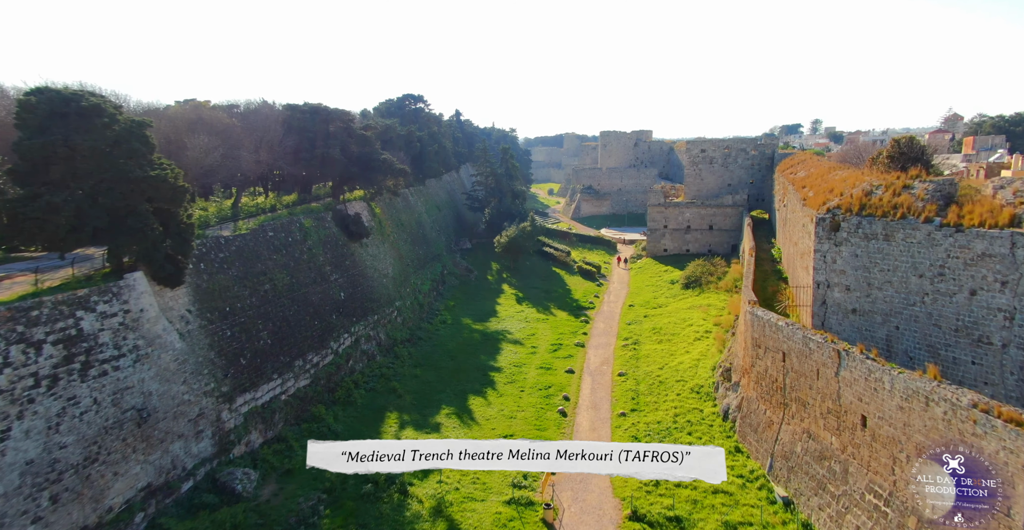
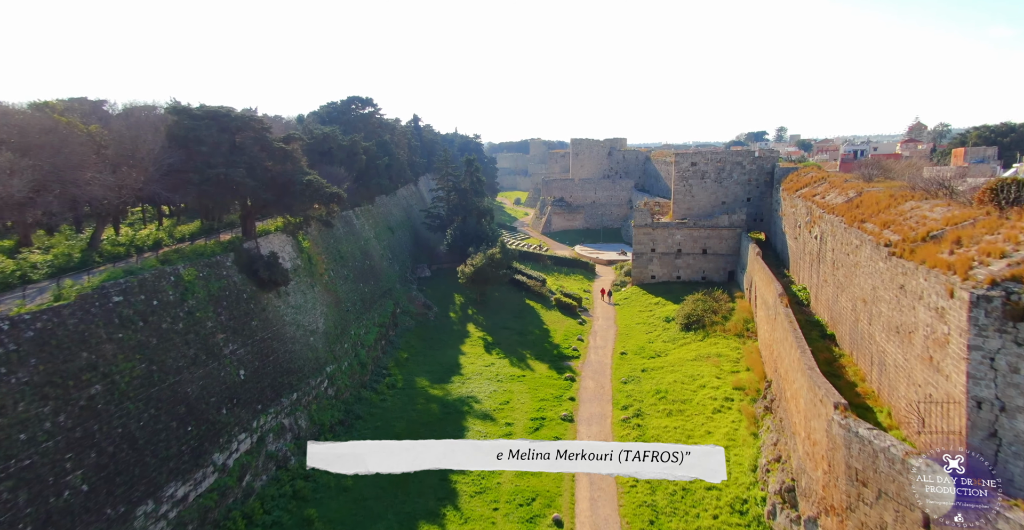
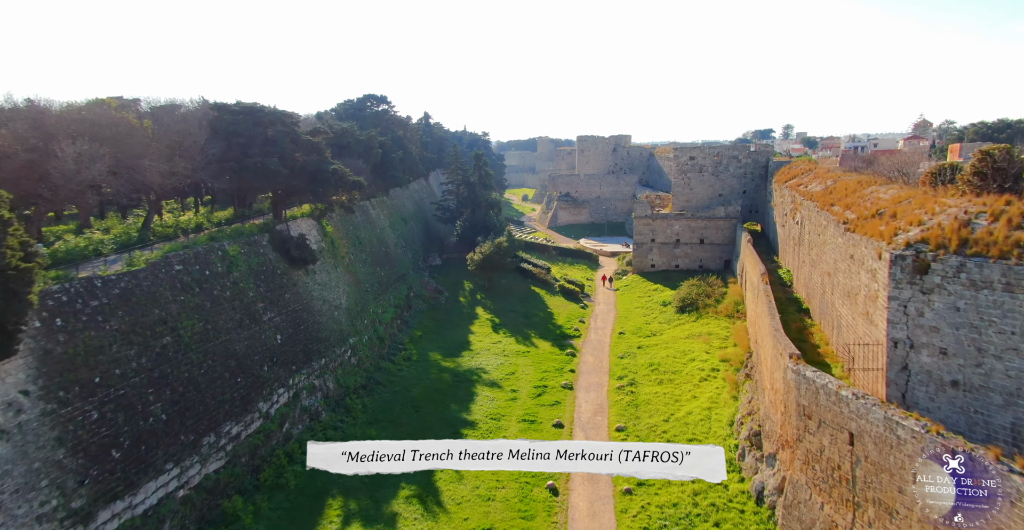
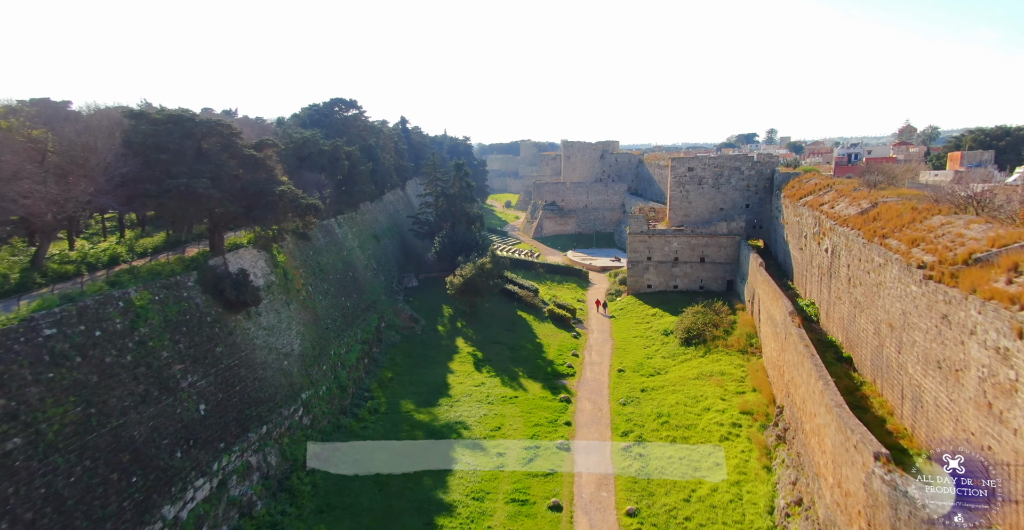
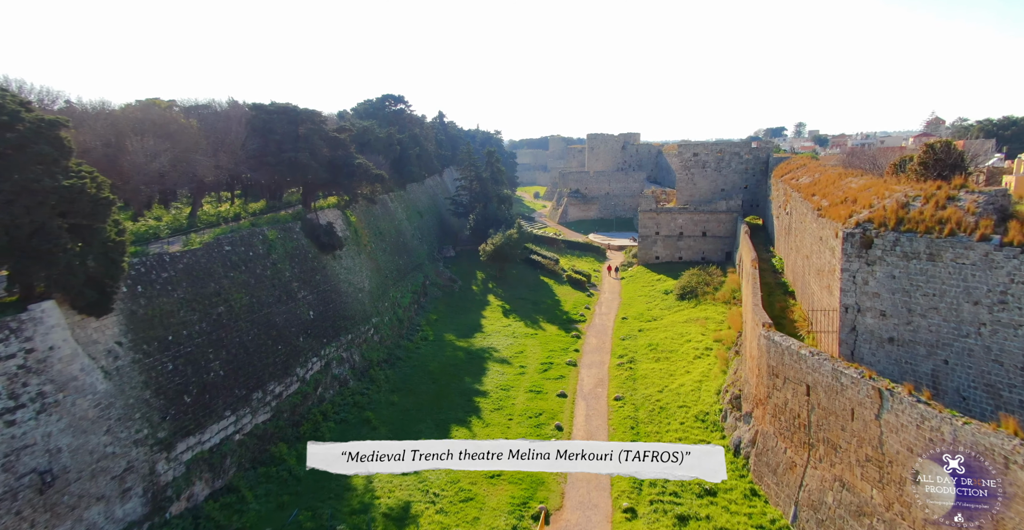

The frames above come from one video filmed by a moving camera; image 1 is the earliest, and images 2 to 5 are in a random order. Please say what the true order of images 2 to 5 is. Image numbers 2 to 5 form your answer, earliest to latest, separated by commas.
5, 3, 2, 4
